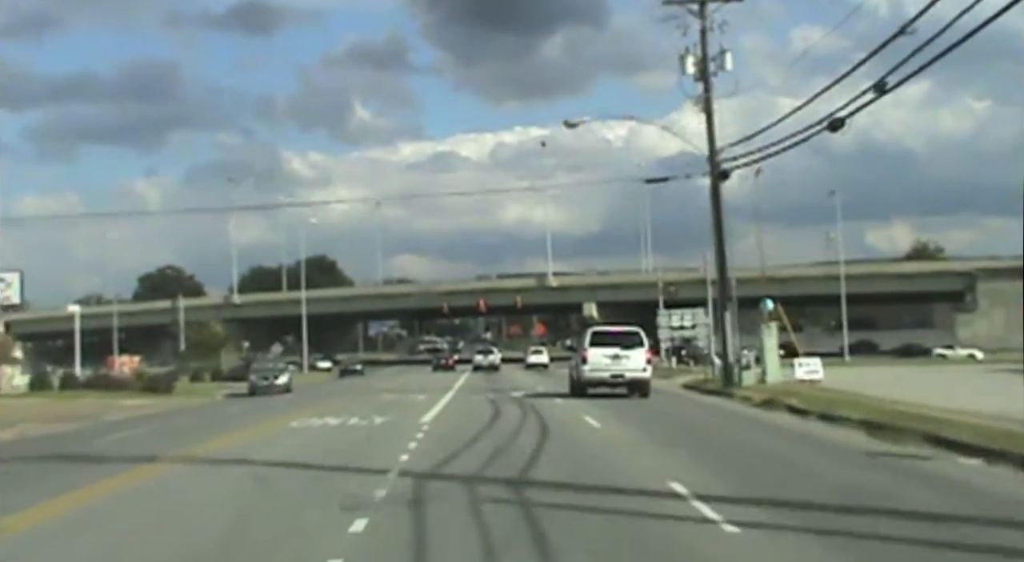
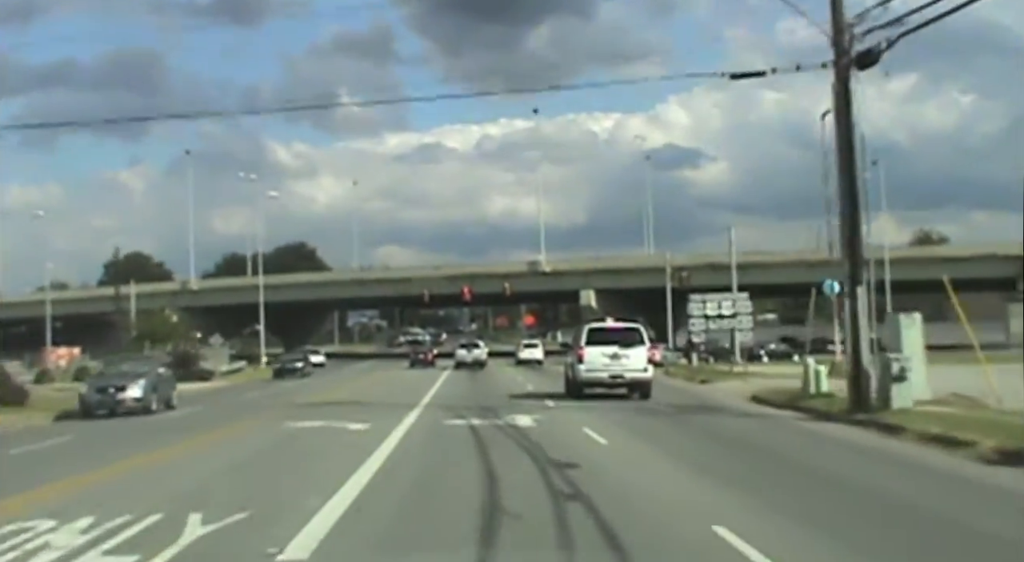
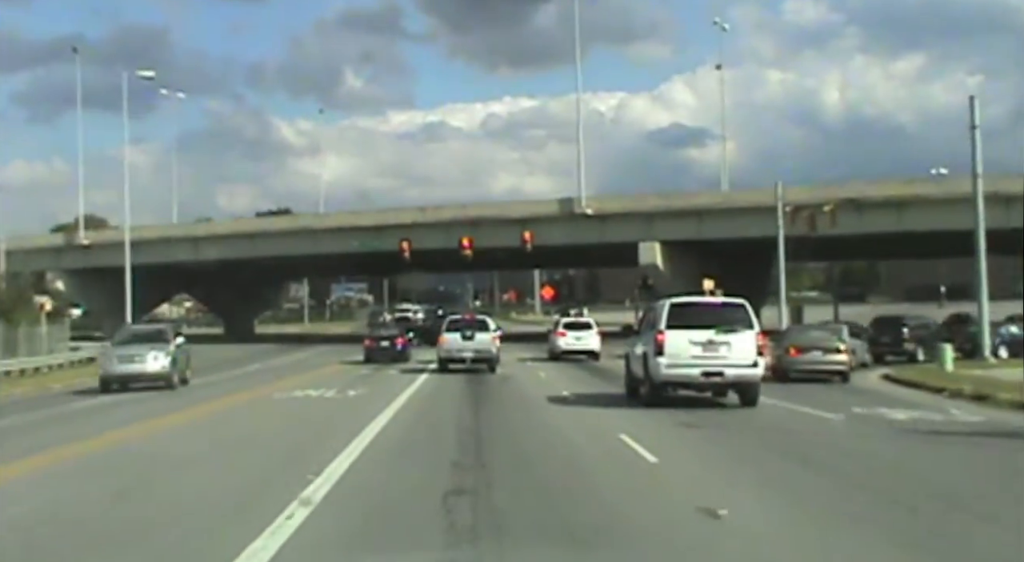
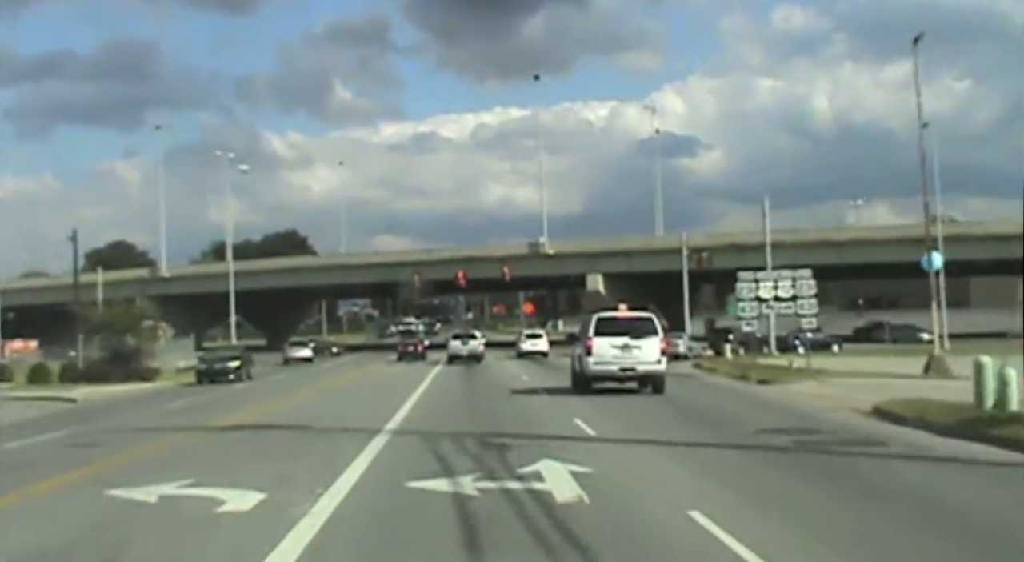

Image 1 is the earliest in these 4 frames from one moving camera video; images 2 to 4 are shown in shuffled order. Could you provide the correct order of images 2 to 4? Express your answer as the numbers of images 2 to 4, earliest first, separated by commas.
2, 4, 3
